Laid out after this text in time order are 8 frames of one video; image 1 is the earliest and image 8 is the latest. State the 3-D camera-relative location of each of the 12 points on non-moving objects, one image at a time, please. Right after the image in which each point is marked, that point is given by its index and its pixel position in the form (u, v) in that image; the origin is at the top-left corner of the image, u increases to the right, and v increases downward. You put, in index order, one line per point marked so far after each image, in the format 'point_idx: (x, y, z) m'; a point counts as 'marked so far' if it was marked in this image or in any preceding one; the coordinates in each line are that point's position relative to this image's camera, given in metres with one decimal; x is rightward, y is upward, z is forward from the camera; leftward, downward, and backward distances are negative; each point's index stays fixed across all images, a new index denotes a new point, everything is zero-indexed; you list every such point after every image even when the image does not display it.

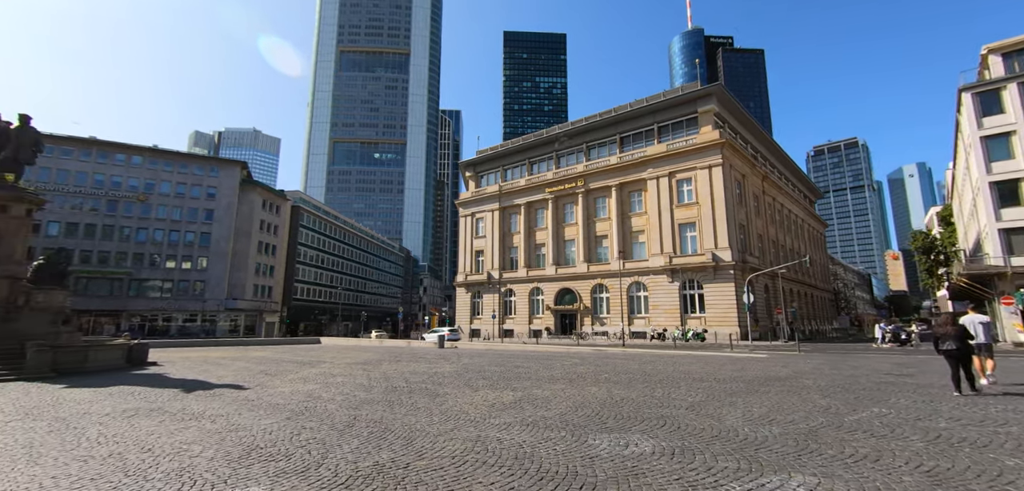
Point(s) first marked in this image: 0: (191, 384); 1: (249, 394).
0: (-7.9, -3.4, +10.8) m
1: (-5.7, -3.2, +9.4) m
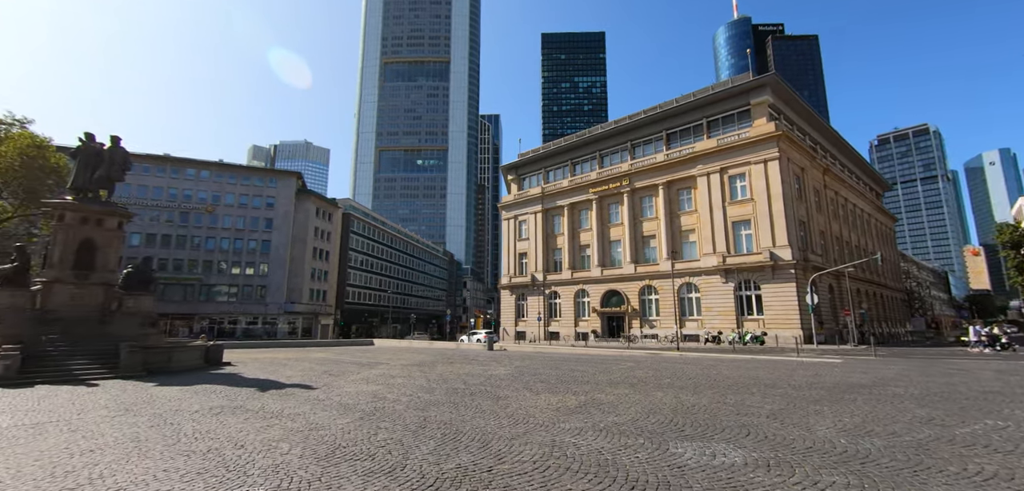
0: (-6.4, -3.6, +11.5) m
1: (-4.4, -3.3, +9.9) m
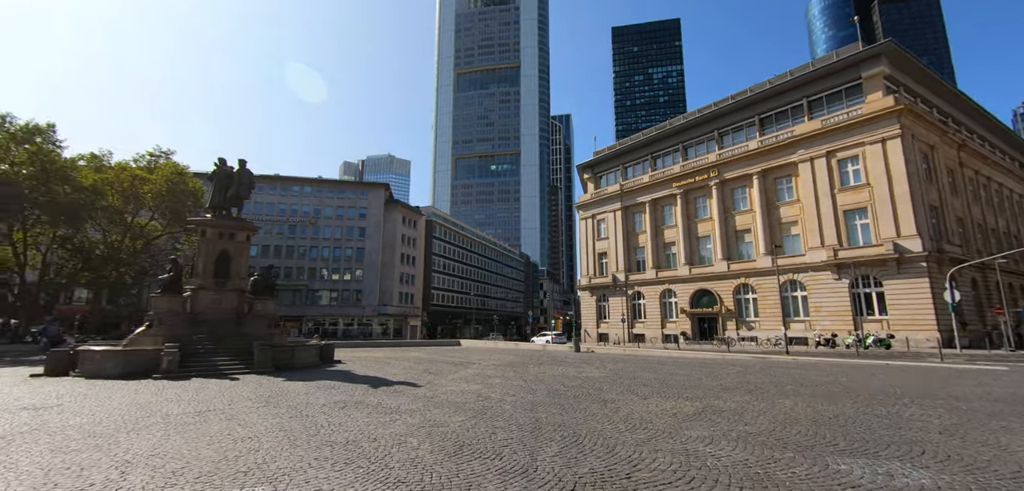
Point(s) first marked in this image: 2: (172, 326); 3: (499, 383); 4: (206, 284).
0: (-3.8, -3.8, +12.3) m
1: (-2.1, -3.4, +10.3) m
2: (-11.4, -2.7, +14.7) m
3: (-0.3, -3.6, +11.5) m
4: (-11.1, -1.4, +16.1) m
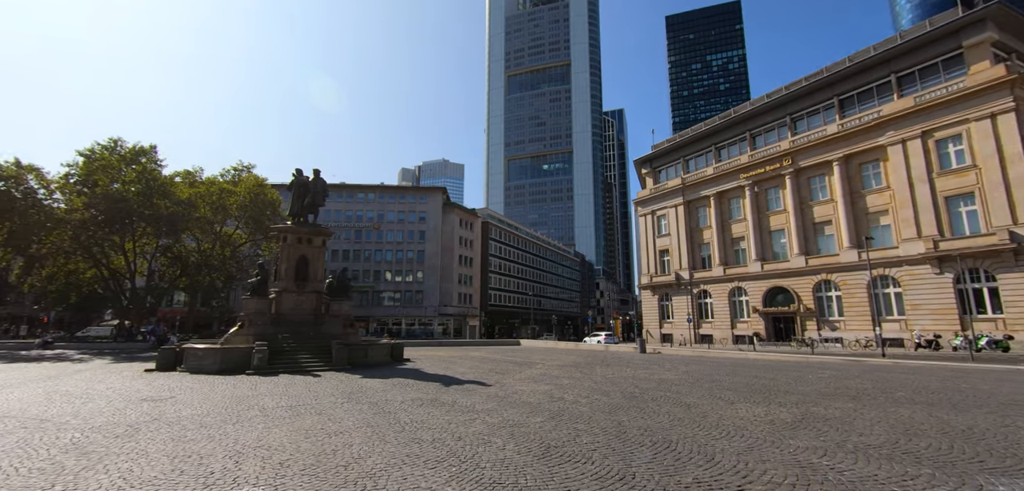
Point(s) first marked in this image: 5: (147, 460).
0: (-1.9, -3.8, +12.5) m
1: (-0.4, -3.4, +10.4) m
2: (-9.1, -2.9, +15.9) m
3: (+1.5, -3.6, +11.3) m
4: (-8.7, -1.6, +17.2) m
5: (-4.0, -2.3, +4.8) m
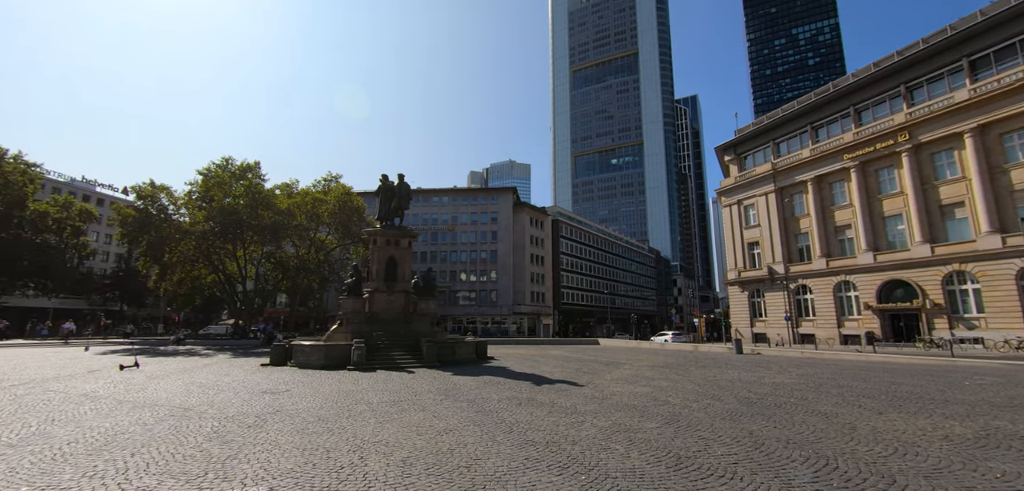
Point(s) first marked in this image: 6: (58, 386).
0: (+0.7, -3.7, +12.3) m
1: (+1.8, -3.3, +10.0) m
2: (-5.9, -3.0, +16.8) m
3: (+3.8, -3.4, +10.6) m
4: (-5.4, -1.6, +18.0) m
5: (-2.6, -2.4, +5.0) m
6: (-11.6, -3.6, +11.3) m
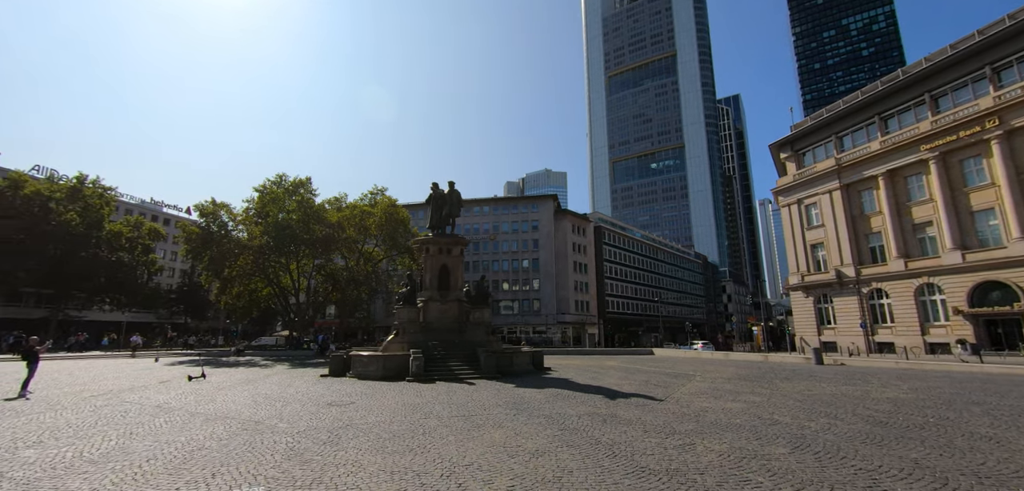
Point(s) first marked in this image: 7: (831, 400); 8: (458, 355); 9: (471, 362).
0: (+2.5, -3.8, +11.5) m
1: (+3.4, -3.3, +9.1) m
2: (-3.8, -3.3, +16.5) m
3: (+5.4, -3.4, +9.5) m
4: (-3.2, -2.0, +17.7) m
5: (-1.5, -2.4, +4.5) m
6: (-9.9, -4.0, +11.5) m
7: (+6.8, -3.3, +9.3) m
8: (-1.9, -3.8, +15.4) m
9: (-1.5, -4.0, +15.1) m
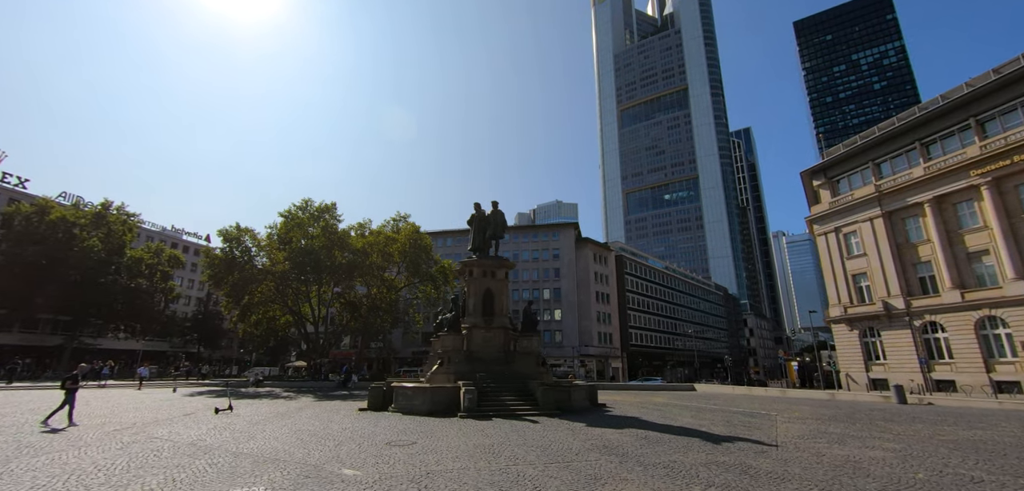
0: (+4.2, -4.2, +10.0) m
1: (+5.0, -3.6, +7.6) m
2: (-1.9, -4.1, +15.2) m
3: (+7.1, -3.7, +8.0) m
4: (-1.3, -2.9, +16.4) m
5: (+0.1, -2.3, +3.2) m
6: (-8.1, -4.3, +10.3) m
7: (+8.5, -3.6, +7.8) m
8: (-0.1, -4.5, +14.0) m
9: (+0.4, -4.7, +13.6) m
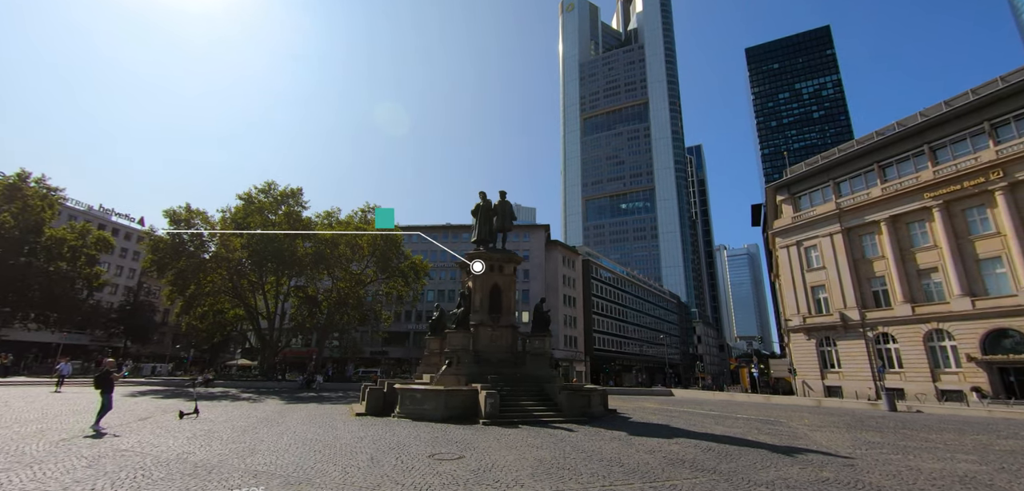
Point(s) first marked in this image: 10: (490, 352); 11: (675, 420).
0: (+5.1, -4.2, +9.3) m
1: (+6.2, -3.6, +7.1) m
2: (-1.5, -3.8, +13.8) m
3: (+8.2, -3.7, +7.7) m
4: (-1.0, -2.6, +15.2) m
5: (+1.8, -2.0, +2.2) m
6: (-7.2, -3.7, +8.3) m
7: (+9.6, -3.7, +7.6) m
8: (+0.4, -4.3, +12.9) m
9: (+0.9, -4.4, +12.6) m
10: (-0.7, -3.6, +14.8) m
11: (+4.9, -5.3, +13.4) m
